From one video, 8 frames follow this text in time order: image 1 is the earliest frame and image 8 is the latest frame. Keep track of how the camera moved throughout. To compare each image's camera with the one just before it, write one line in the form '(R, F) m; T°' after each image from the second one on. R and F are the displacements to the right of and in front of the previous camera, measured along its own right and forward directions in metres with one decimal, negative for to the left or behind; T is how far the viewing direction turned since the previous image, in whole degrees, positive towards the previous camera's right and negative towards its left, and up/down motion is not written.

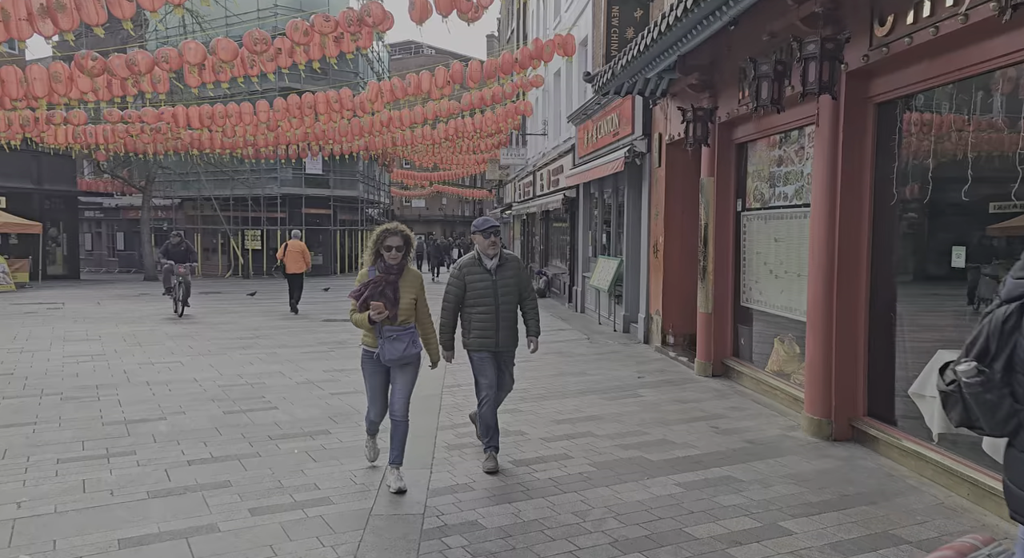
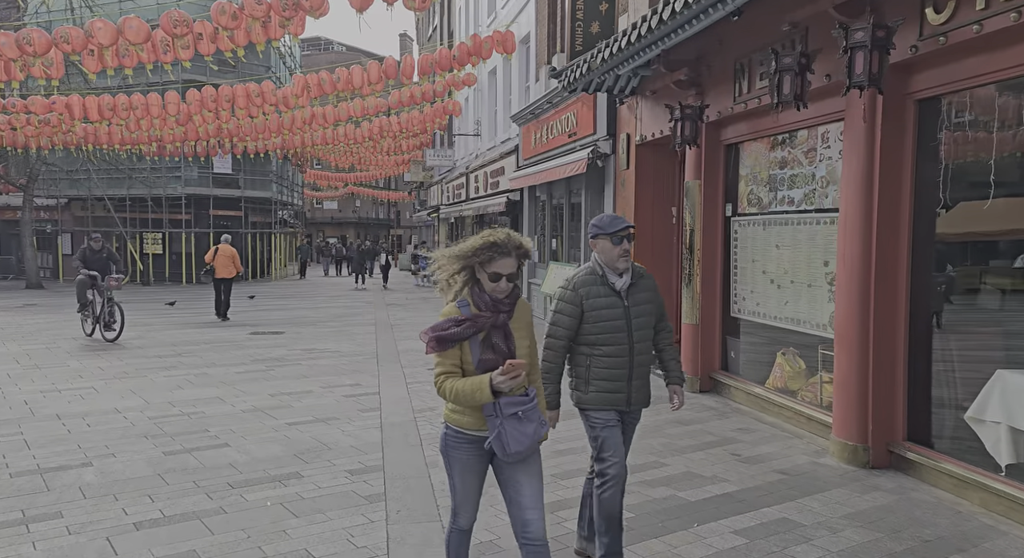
(-0.6, +0.8) m; +7°
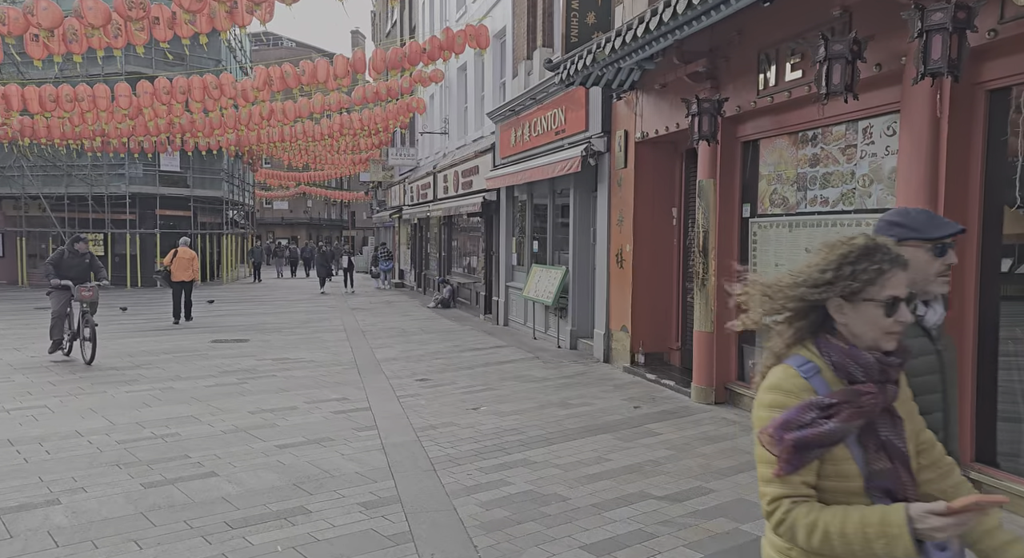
(-0.5, +0.6) m; +4°
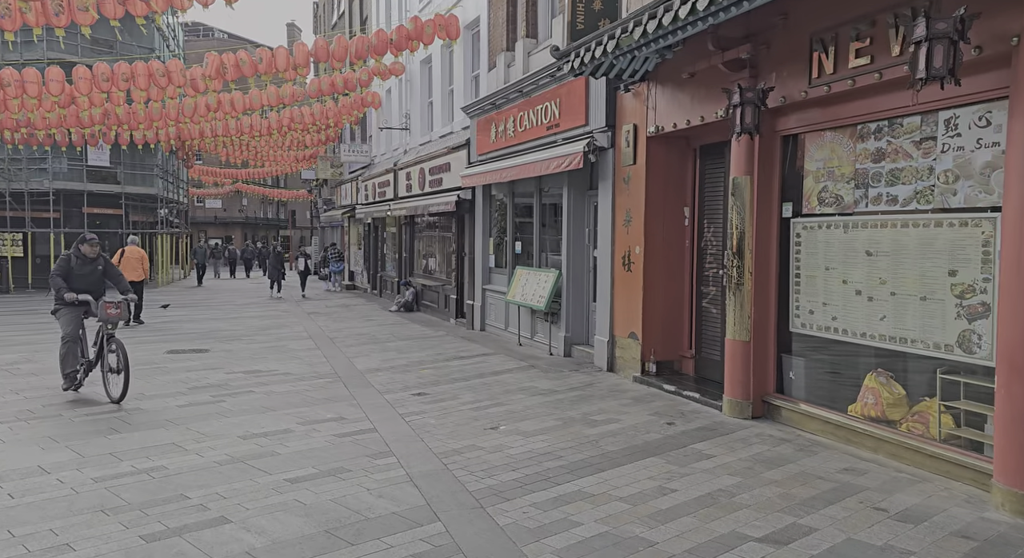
(-0.8, +0.7) m; +5°
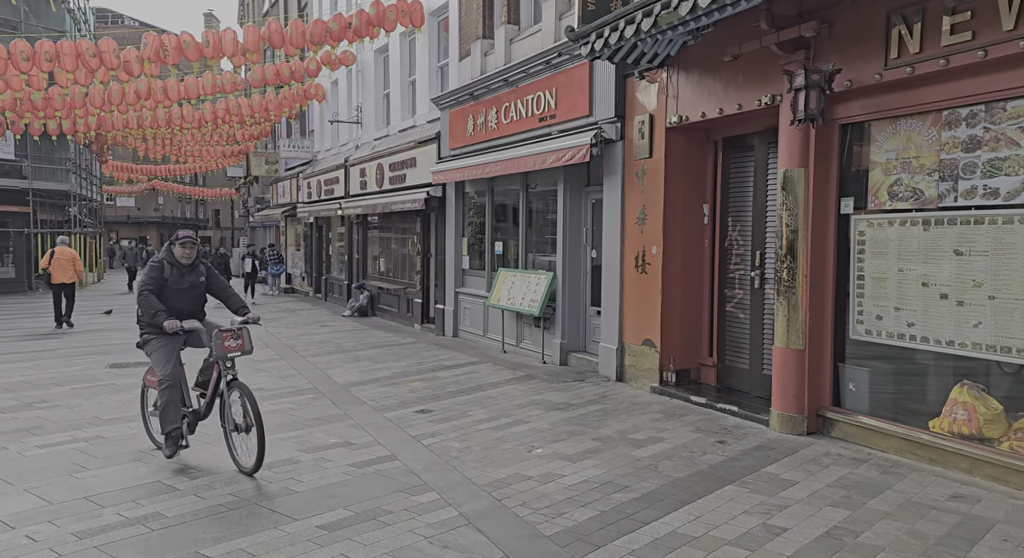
(-0.9, +0.9) m; +6°
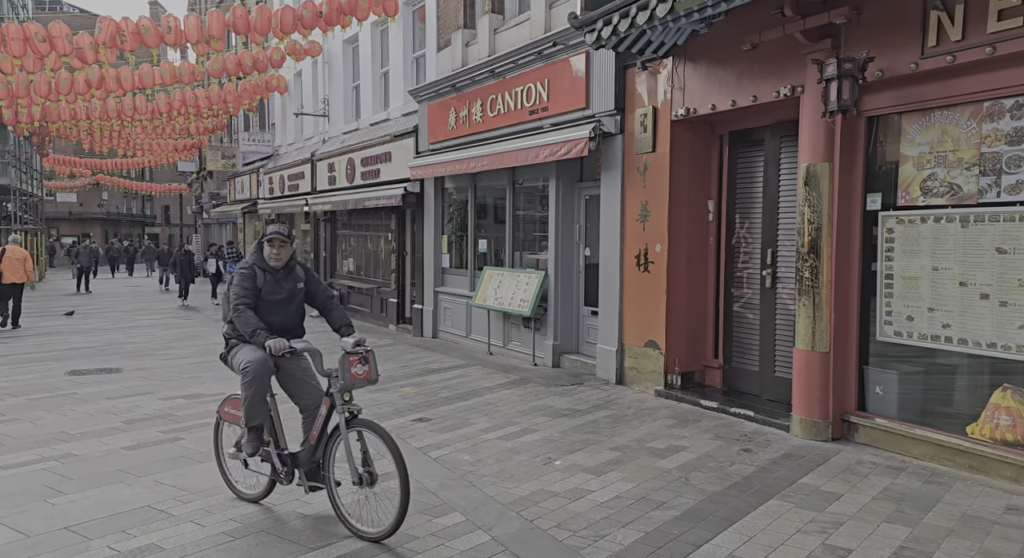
(-0.4, +0.4) m; +3°
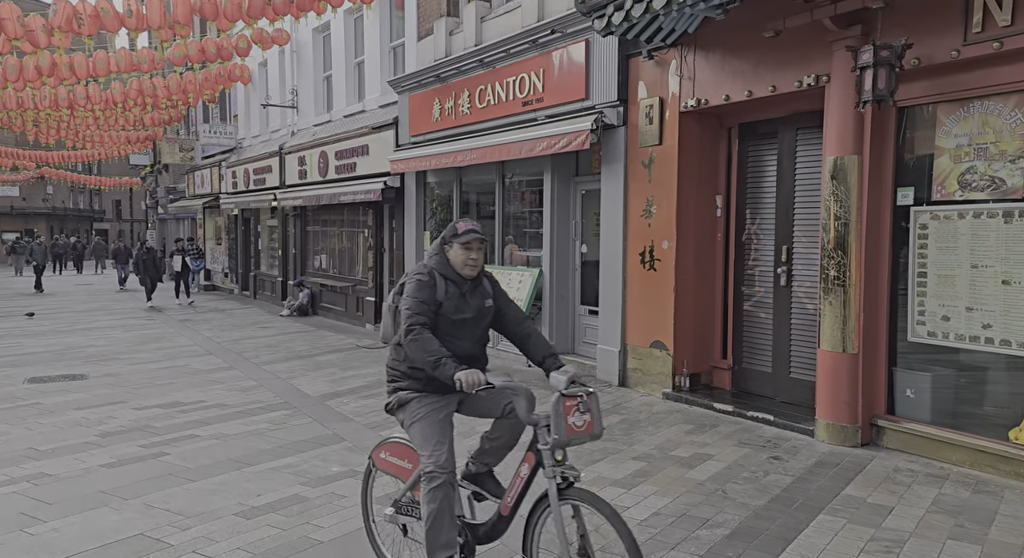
(-0.4, +0.4) m; +3°
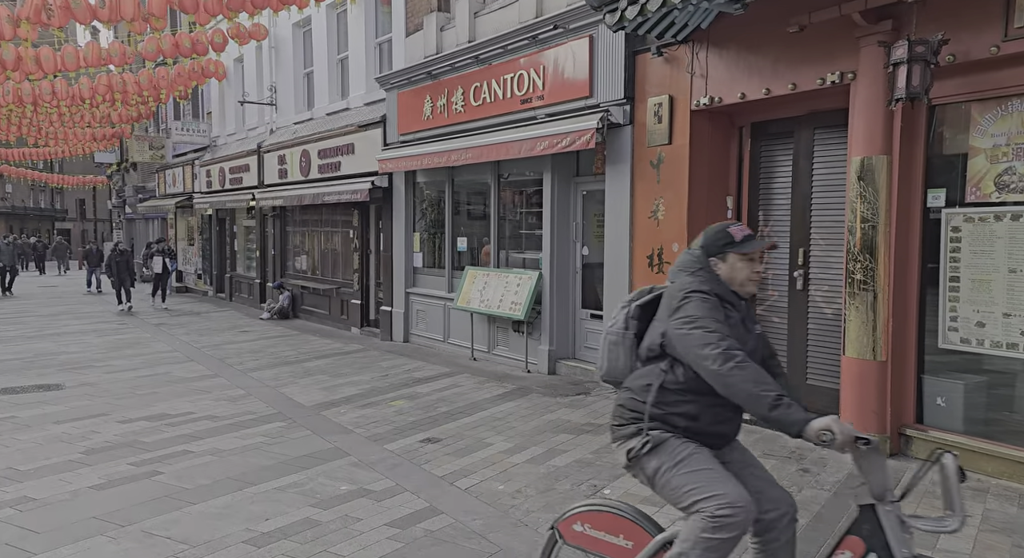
(-0.3, +0.3) m; +2°
